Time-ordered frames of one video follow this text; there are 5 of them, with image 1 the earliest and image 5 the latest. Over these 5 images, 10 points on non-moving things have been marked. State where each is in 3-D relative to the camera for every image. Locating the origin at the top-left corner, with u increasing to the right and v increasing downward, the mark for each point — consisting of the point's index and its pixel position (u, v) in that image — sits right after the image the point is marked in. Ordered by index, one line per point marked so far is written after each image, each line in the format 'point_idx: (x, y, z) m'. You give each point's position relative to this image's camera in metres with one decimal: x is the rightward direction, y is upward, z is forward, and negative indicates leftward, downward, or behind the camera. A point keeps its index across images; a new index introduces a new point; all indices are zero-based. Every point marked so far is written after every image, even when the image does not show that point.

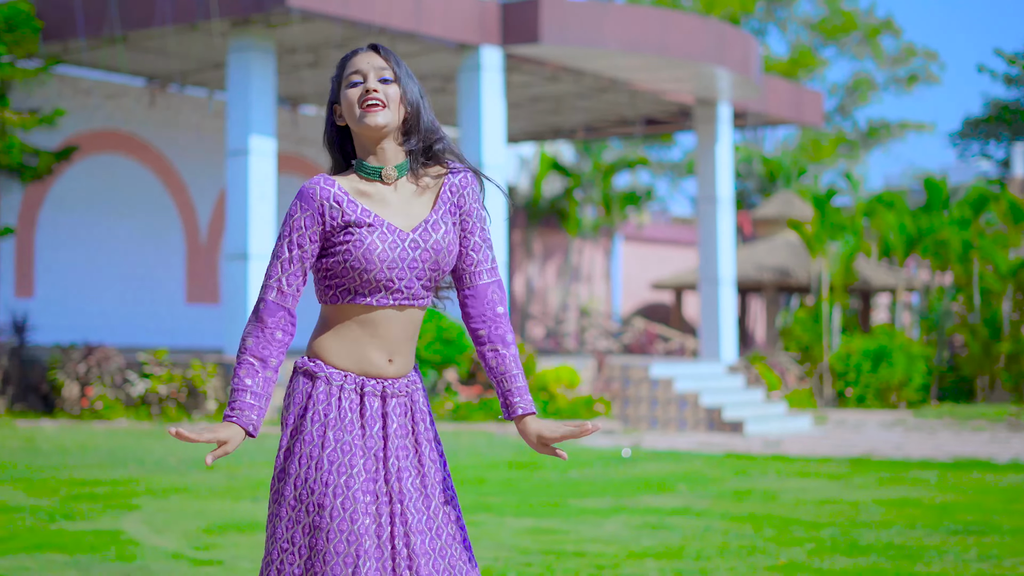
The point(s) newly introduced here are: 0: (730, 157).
0: (+2.8, +1.6, +13.2) m
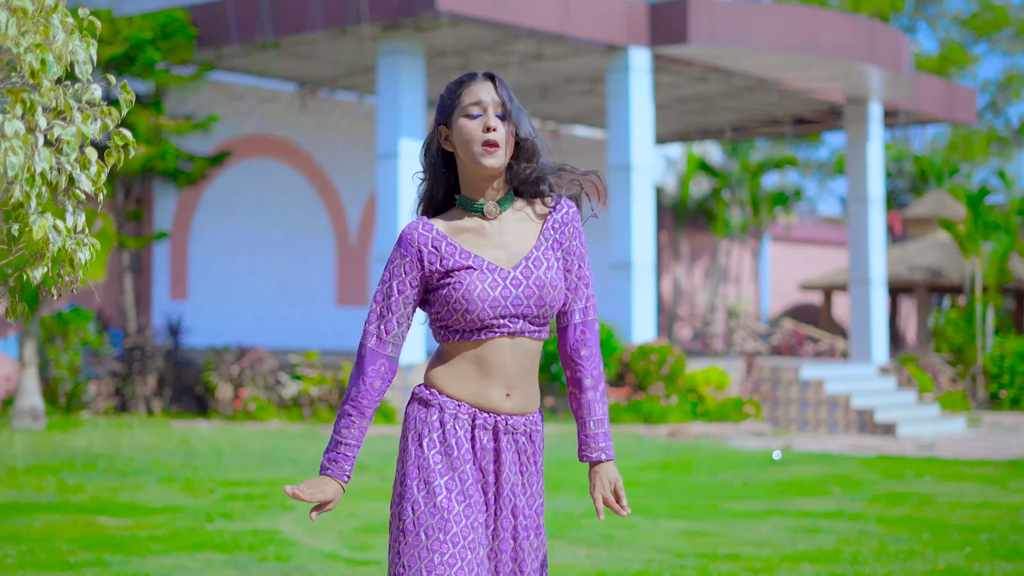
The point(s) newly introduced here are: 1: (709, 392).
0: (+4.5, +1.6, +13.0) m
1: (+2.2, -1.2, +11.8) m
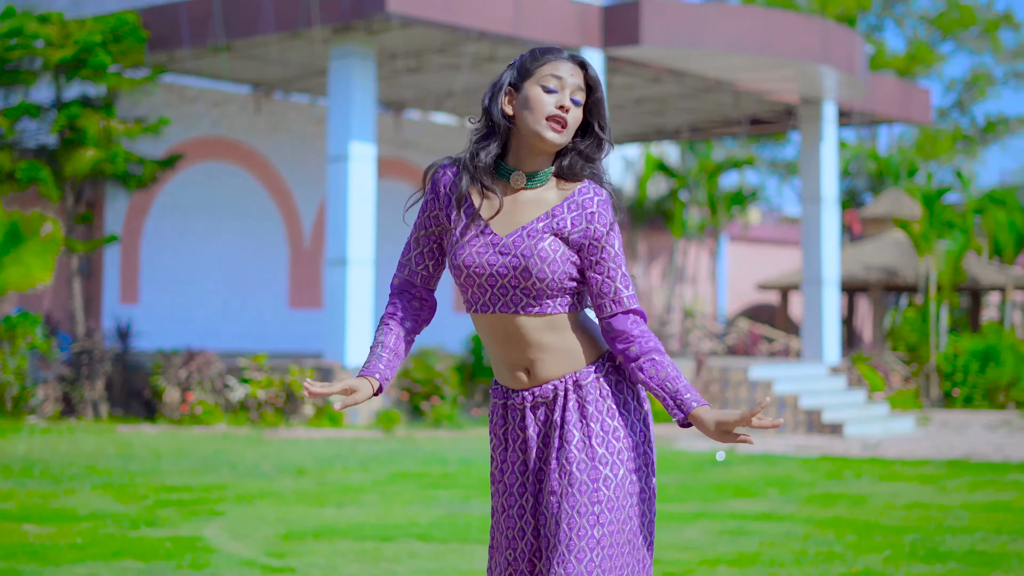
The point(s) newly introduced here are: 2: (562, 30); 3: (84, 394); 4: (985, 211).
0: (+3.9, +1.6, +13.0) m
1: (+1.7, -1.2, +11.8) m
2: (+0.5, +2.8, +11.3) m
3: (-4.7, -1.2, +11.5) m
4: (+7.4, +1.3, +17.6) m
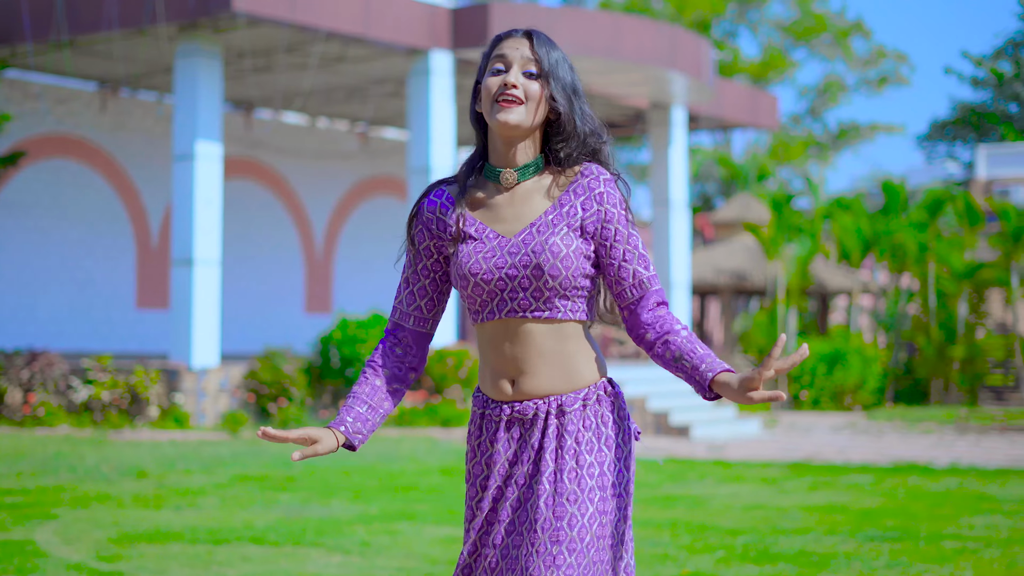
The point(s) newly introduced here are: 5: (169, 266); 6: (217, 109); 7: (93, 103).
0: (+2.2, +1.6, +13.1) m
1: (0.0, -1.2, +11.9) m
2: (-1.1, +2.7, +11.3) m
3: (-6.3, -1.1, +11.2) m
4: (+5.5, +1.2, +17.9) m
5: (-4.5, +0.3, +13.8) m
6: (-3.2, +2.0, +11.5) m
7: (-5.0, +2.3, +13.0) m
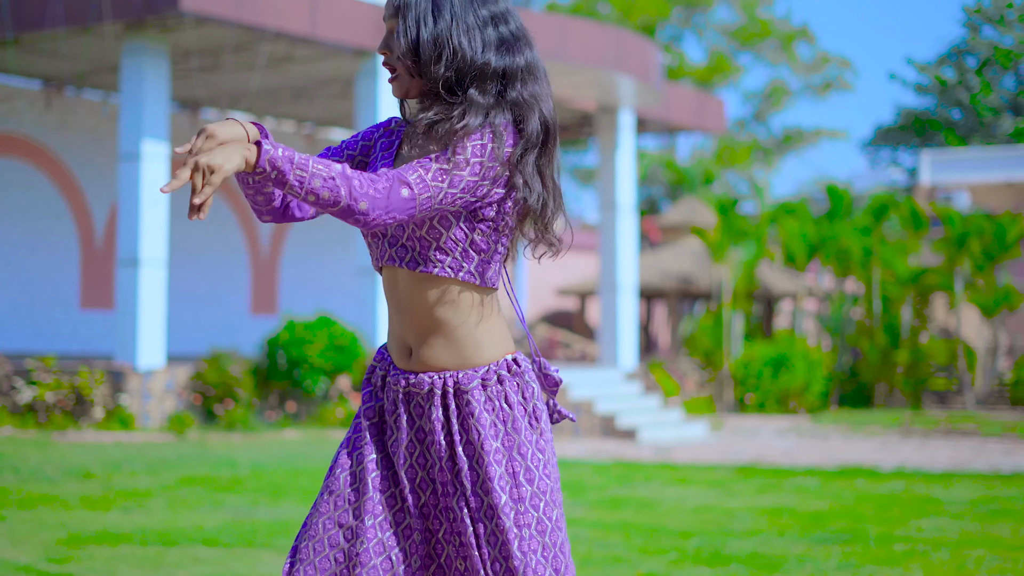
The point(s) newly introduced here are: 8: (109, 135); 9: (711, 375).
0: (+1.6, +1.5, +13.3) m
1: (-0.6, -1.2, +11.9) m
2: (-1.6, +2.7, +11.3) m
3: (-6.9, -1.1, +11.1) m
4: (+4.7, +1.2, +18.1) m
5: (-5.1, +0.3, +13.7) m
6: (-3.8, +2.0, +11.5) m
7: (-5.6, +2.3, +12.8) m
8: (-5.1, +2.0, +13.8) m
9: (+2.8, -1.2, +14.2) m
